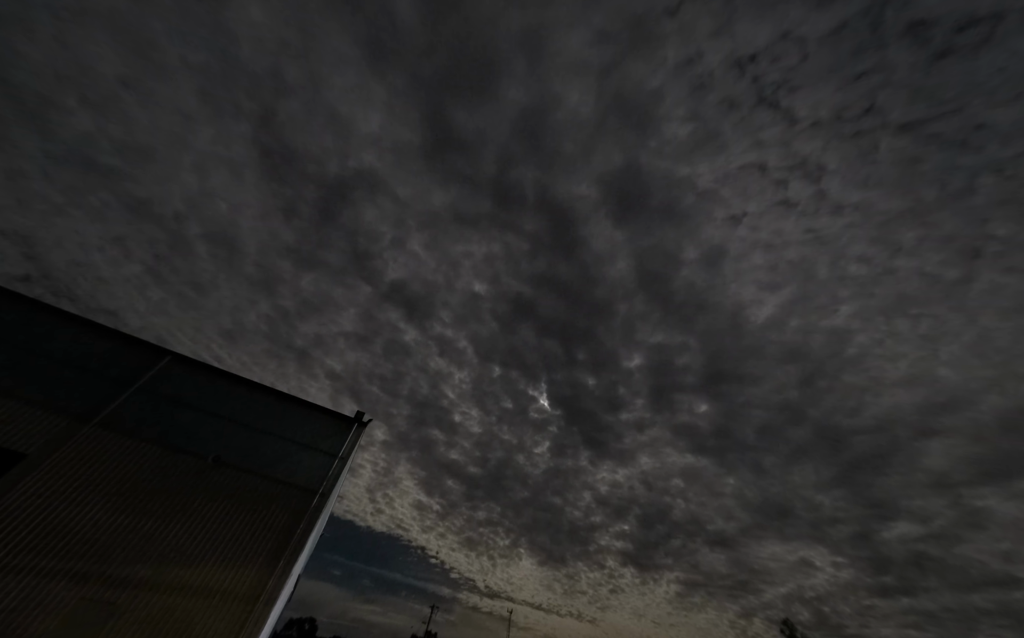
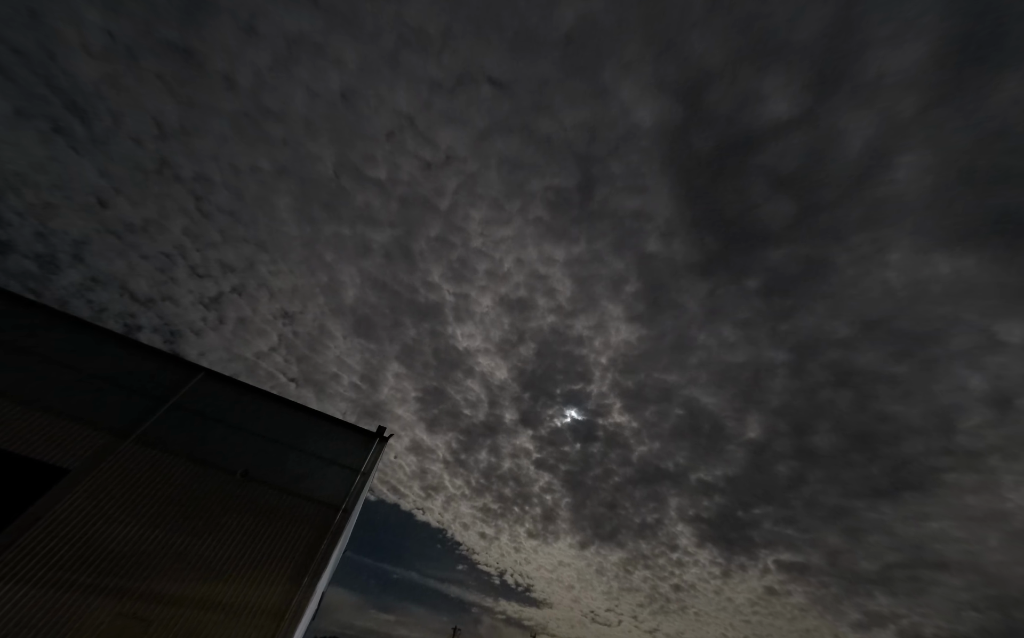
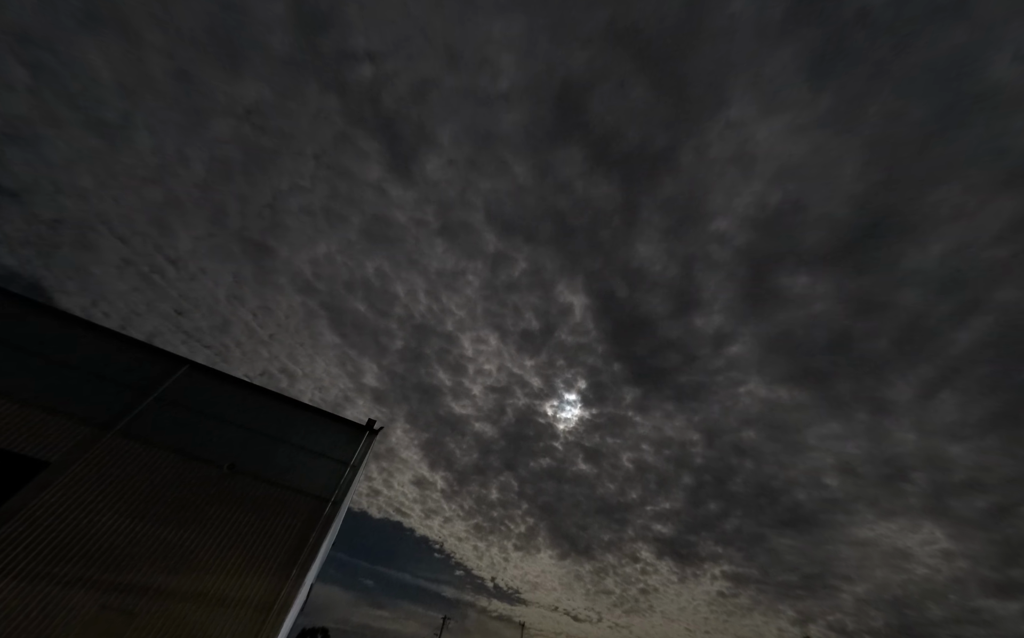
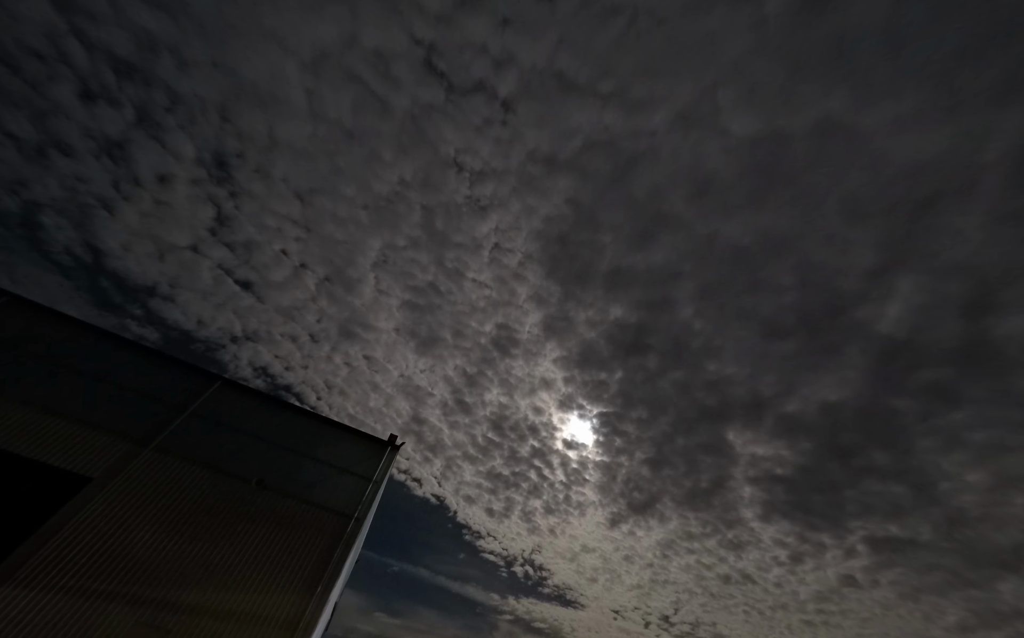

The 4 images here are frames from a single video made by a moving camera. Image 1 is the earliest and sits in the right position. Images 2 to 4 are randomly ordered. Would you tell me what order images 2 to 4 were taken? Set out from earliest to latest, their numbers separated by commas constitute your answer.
3, 2, 4
